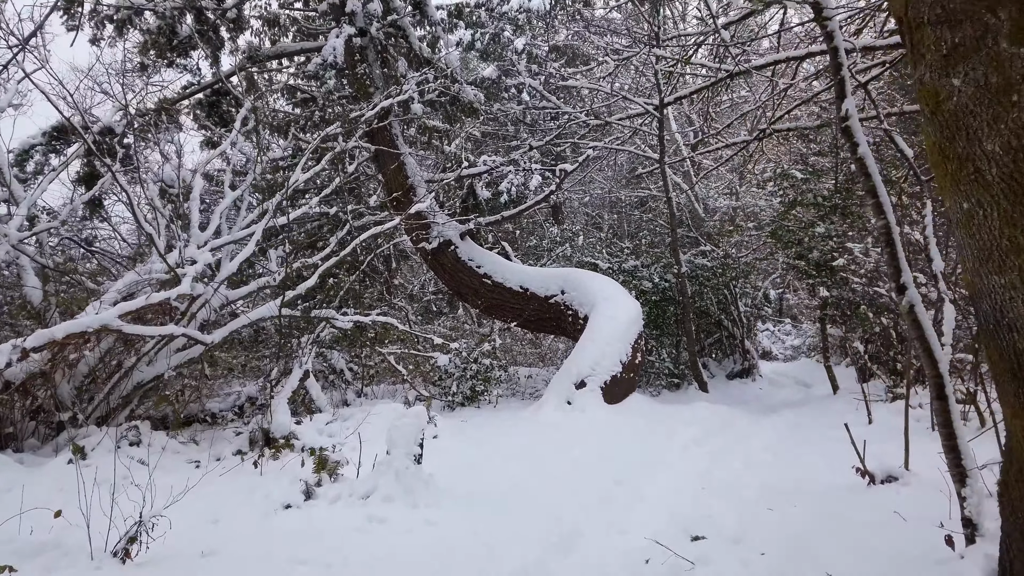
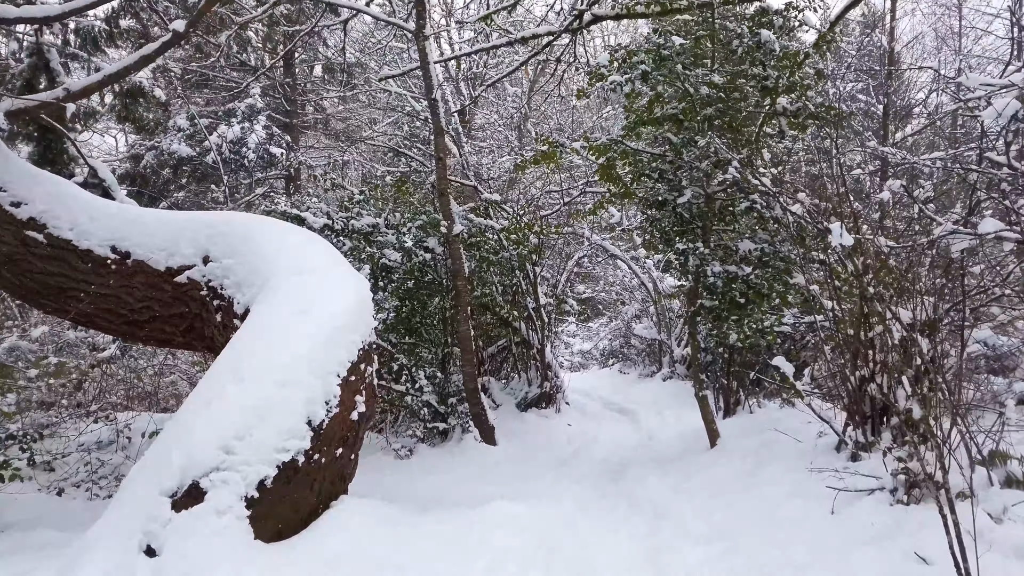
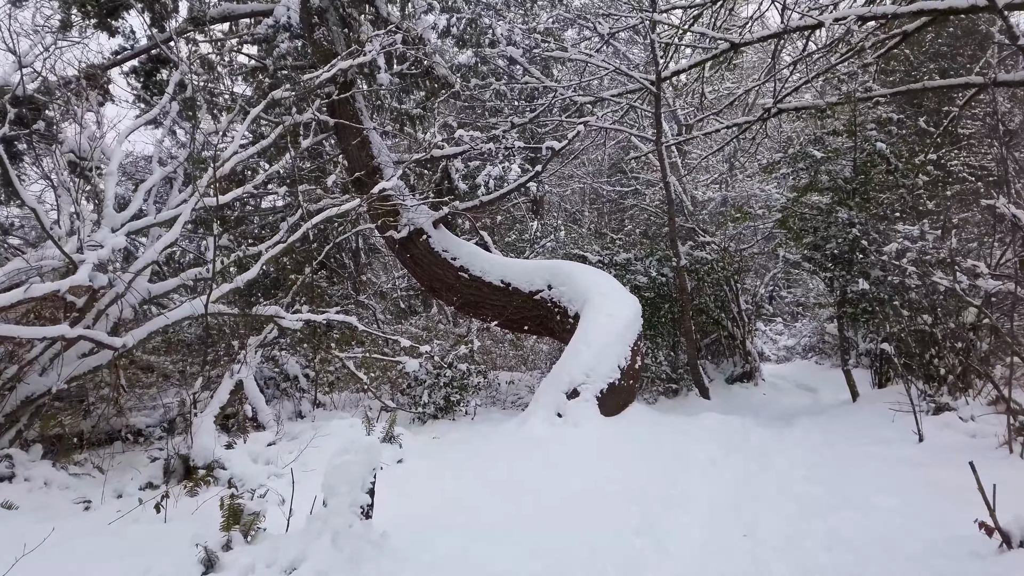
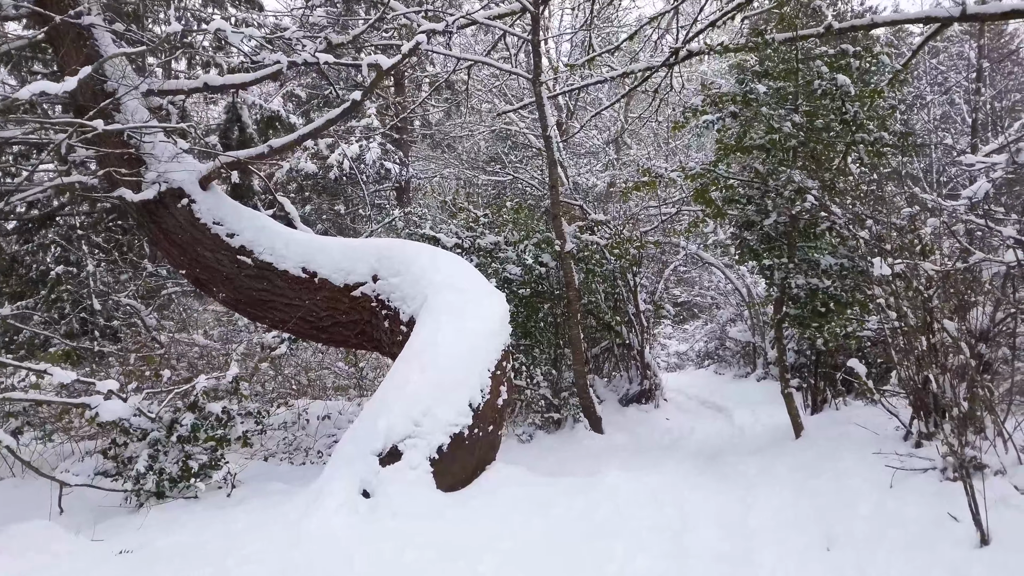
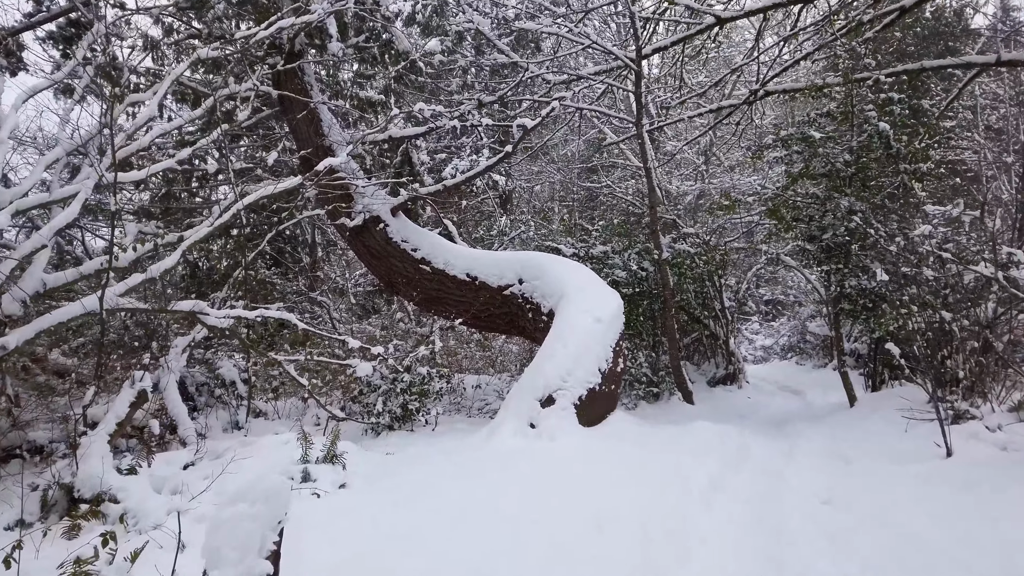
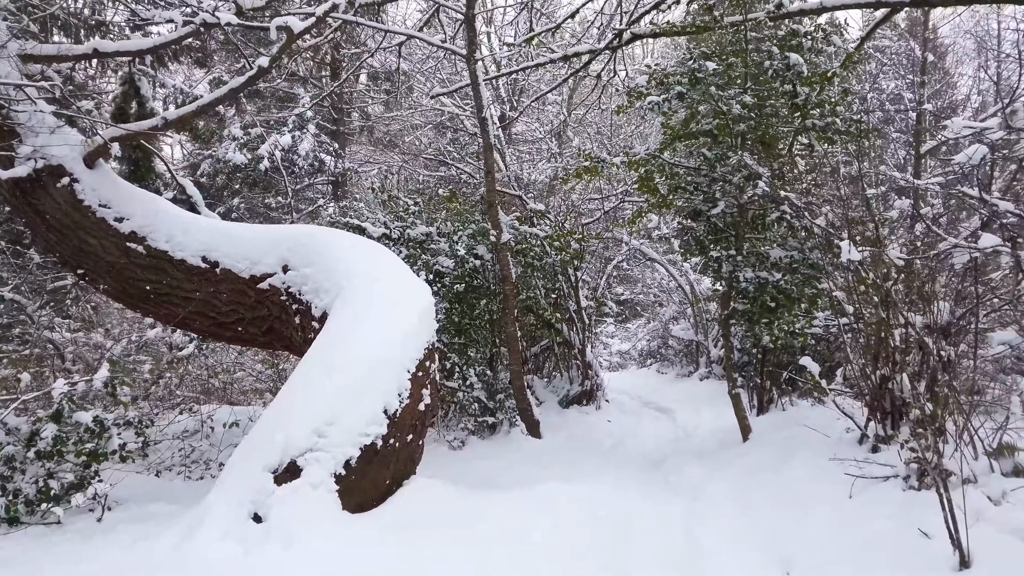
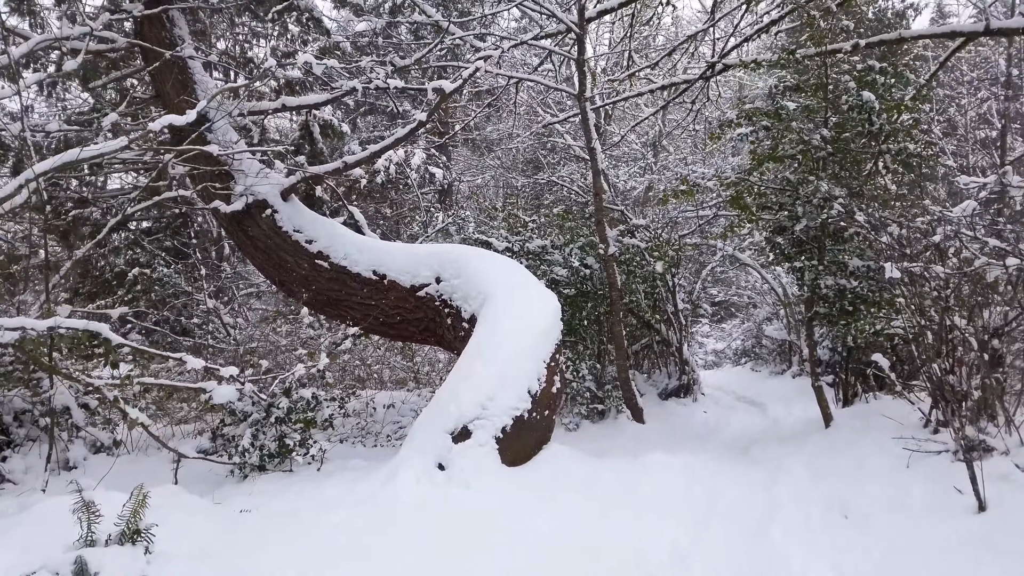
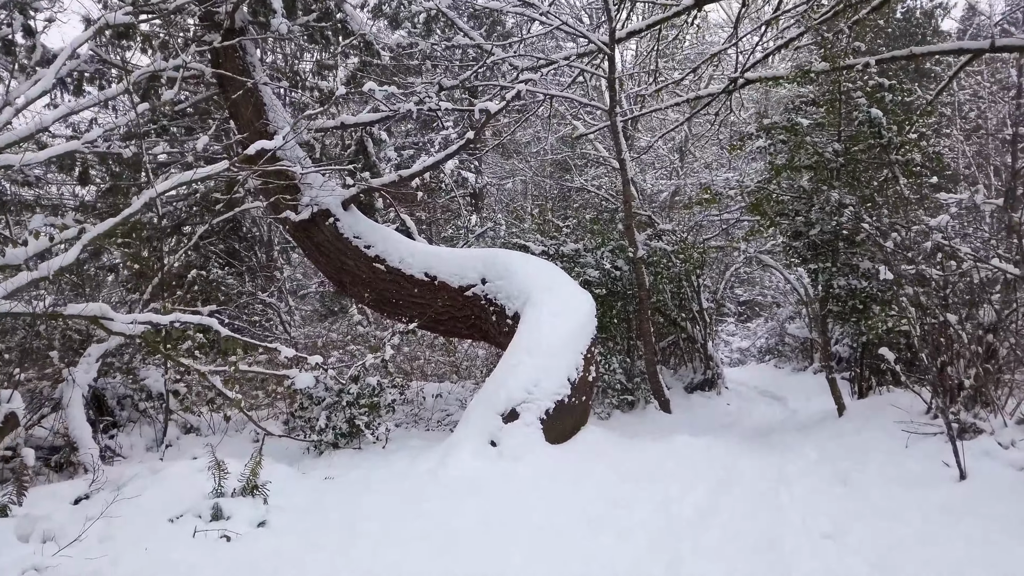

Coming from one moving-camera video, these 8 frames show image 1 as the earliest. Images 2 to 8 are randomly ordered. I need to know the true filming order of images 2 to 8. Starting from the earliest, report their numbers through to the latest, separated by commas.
3, 5, 8, 7, 4, 6, 2
